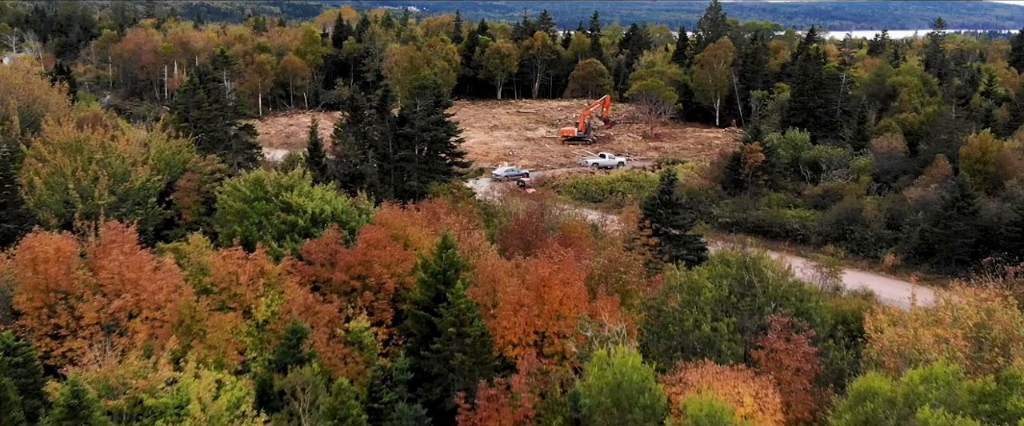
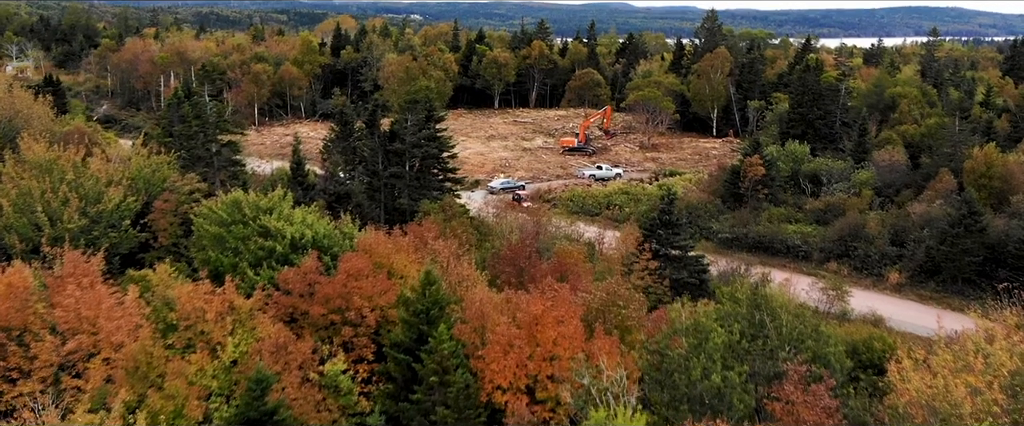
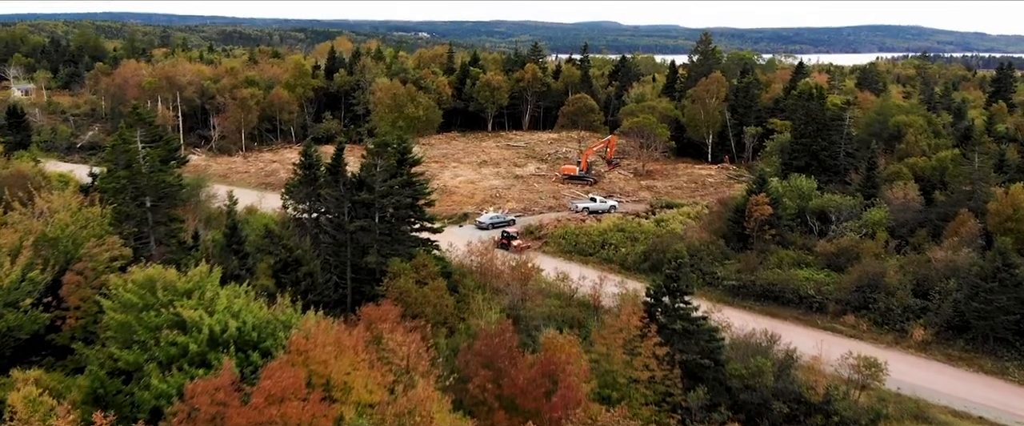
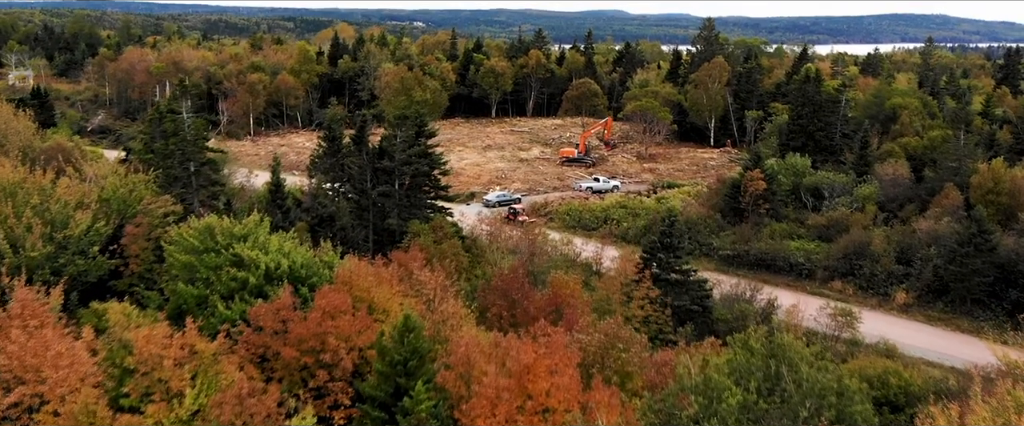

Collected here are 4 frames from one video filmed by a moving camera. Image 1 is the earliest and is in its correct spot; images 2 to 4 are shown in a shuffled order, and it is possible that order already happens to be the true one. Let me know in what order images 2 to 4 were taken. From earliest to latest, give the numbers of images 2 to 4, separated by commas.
2, 4, 3
